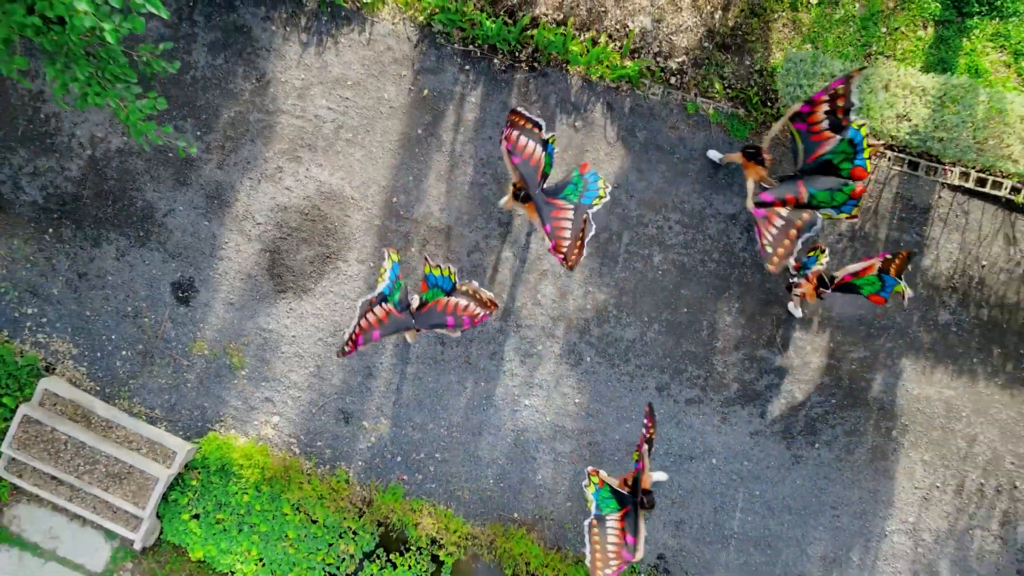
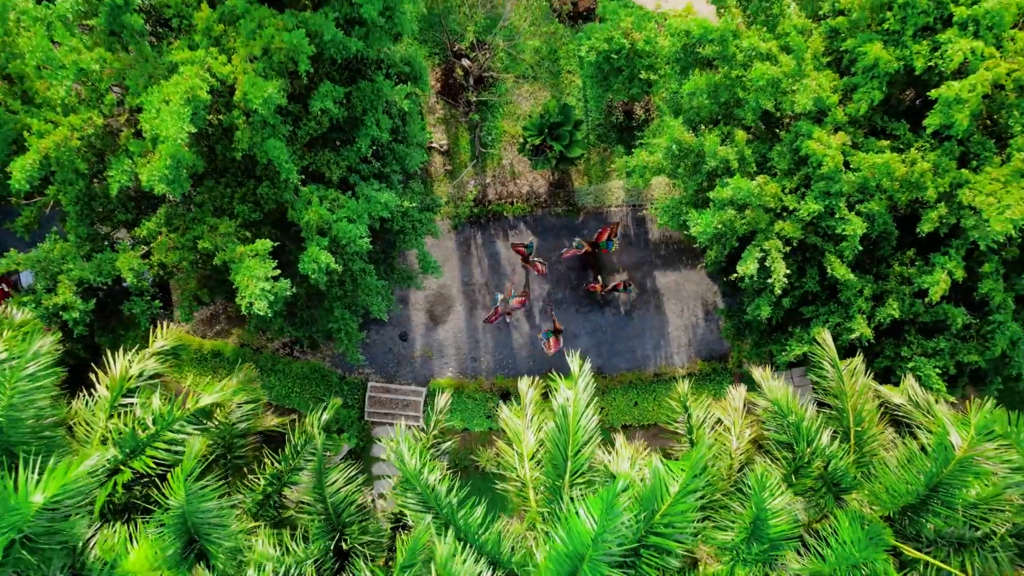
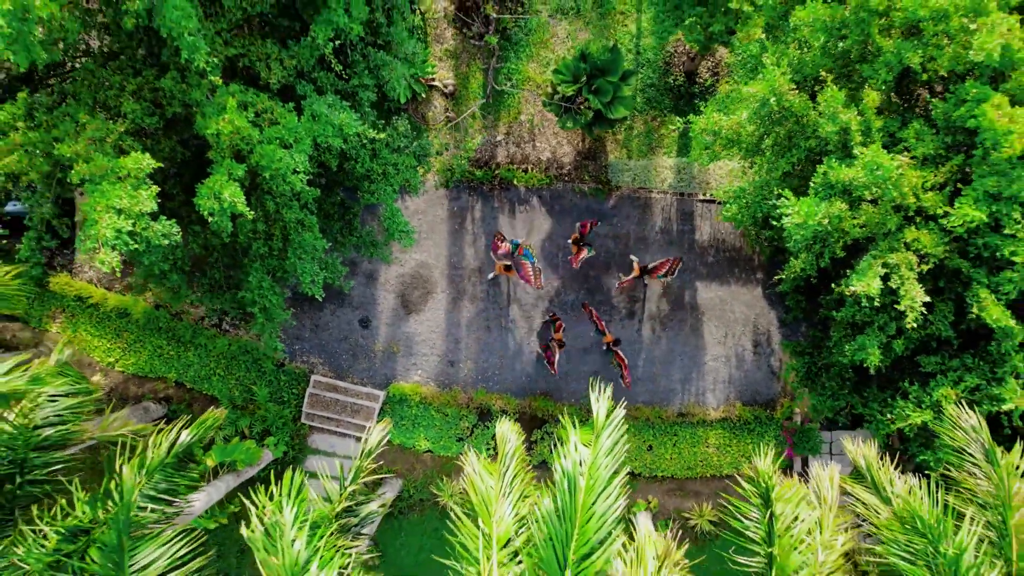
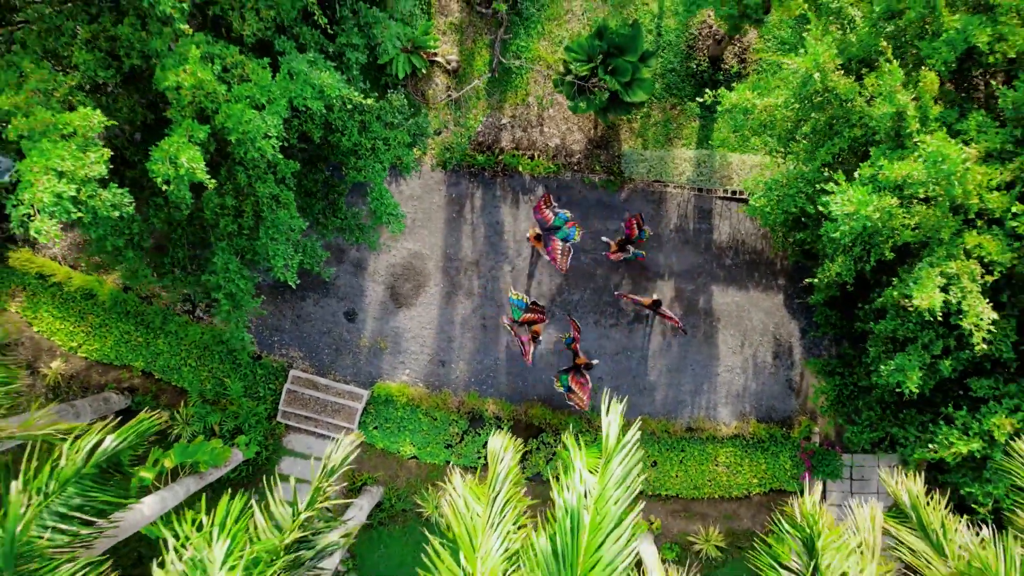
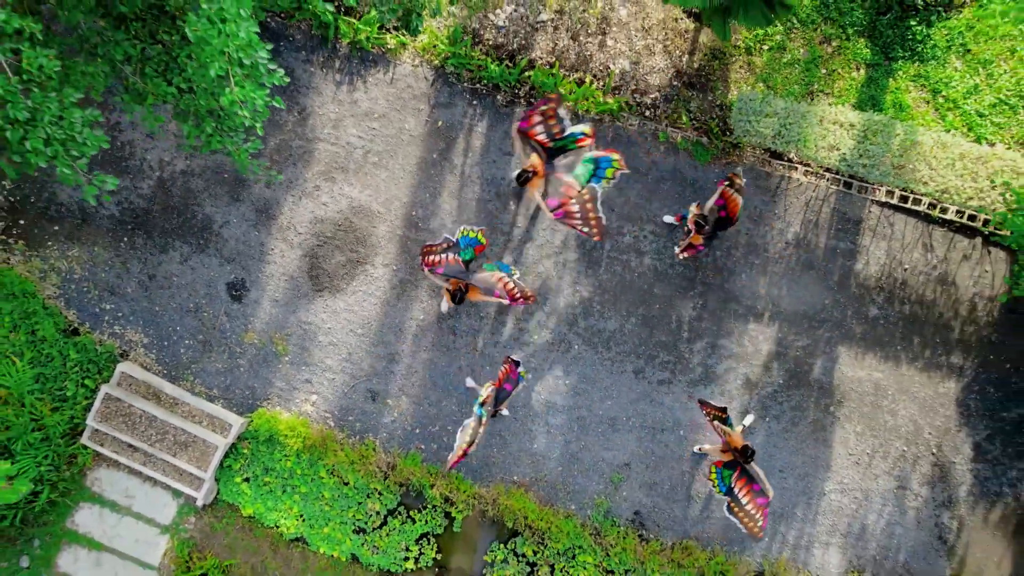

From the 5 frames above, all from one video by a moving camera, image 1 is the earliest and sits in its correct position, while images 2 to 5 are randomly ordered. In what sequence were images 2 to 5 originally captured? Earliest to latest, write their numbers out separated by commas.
5, 4, 3, 2
